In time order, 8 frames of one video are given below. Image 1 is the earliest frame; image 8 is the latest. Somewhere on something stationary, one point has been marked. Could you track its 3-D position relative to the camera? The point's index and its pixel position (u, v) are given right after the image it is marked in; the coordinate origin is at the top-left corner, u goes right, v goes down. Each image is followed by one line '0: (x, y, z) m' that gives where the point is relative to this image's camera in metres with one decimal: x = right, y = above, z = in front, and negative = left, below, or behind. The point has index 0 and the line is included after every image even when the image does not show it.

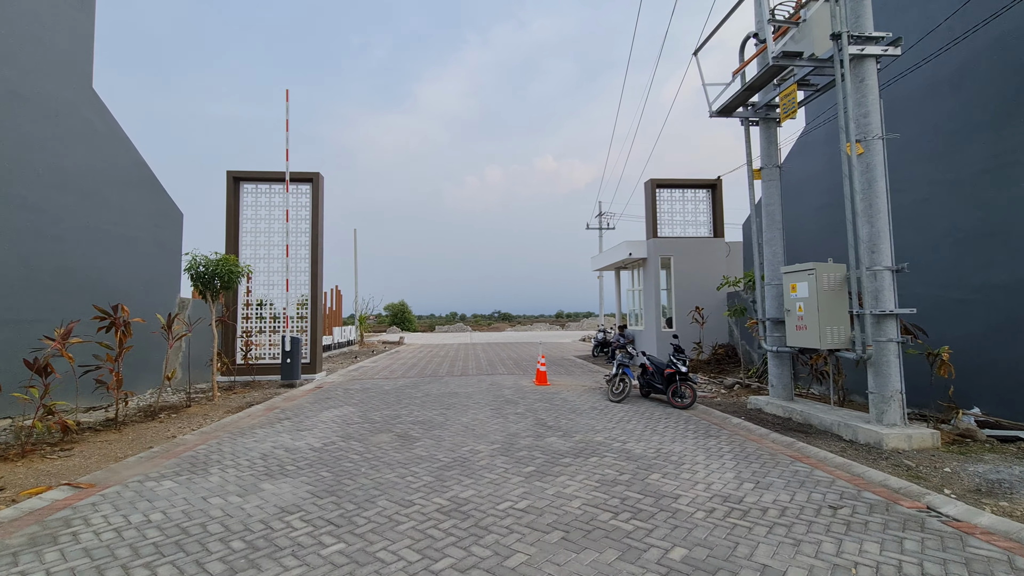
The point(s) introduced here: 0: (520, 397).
0: (+0.1, -2.0, +8.8) m
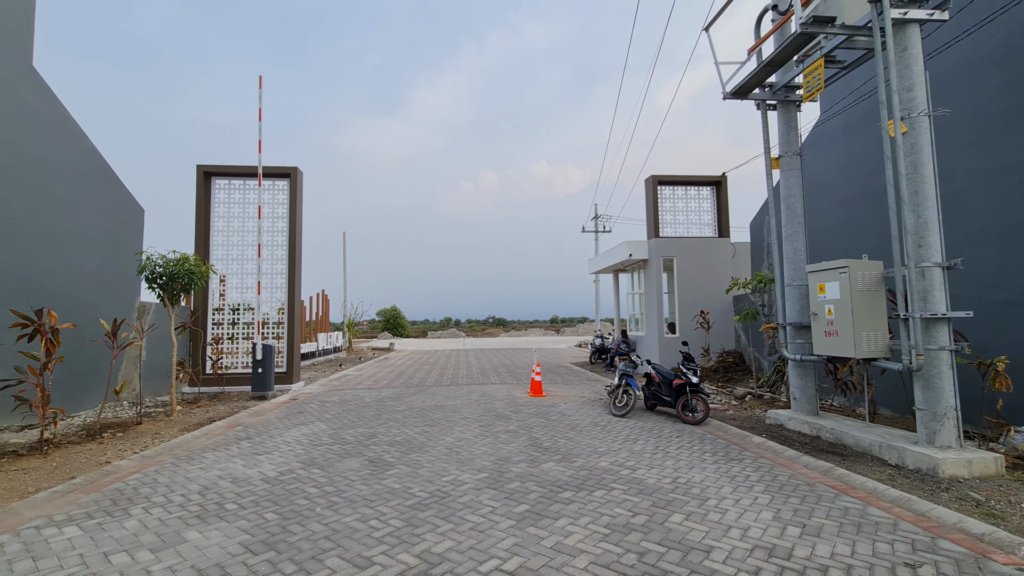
0: (0.0, -2.0, +7.9) m
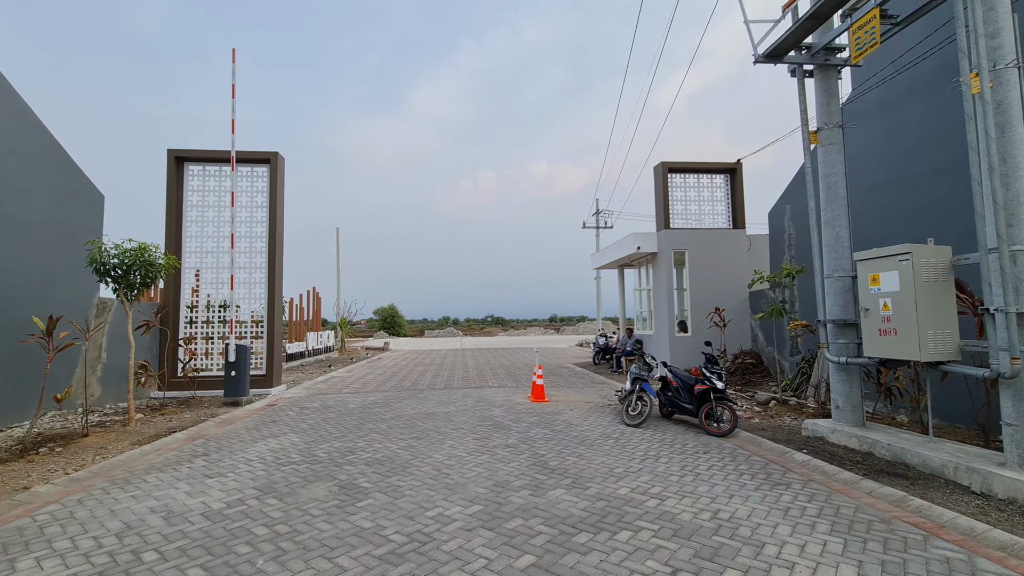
0: (0.0, -1.9, +7.0) m
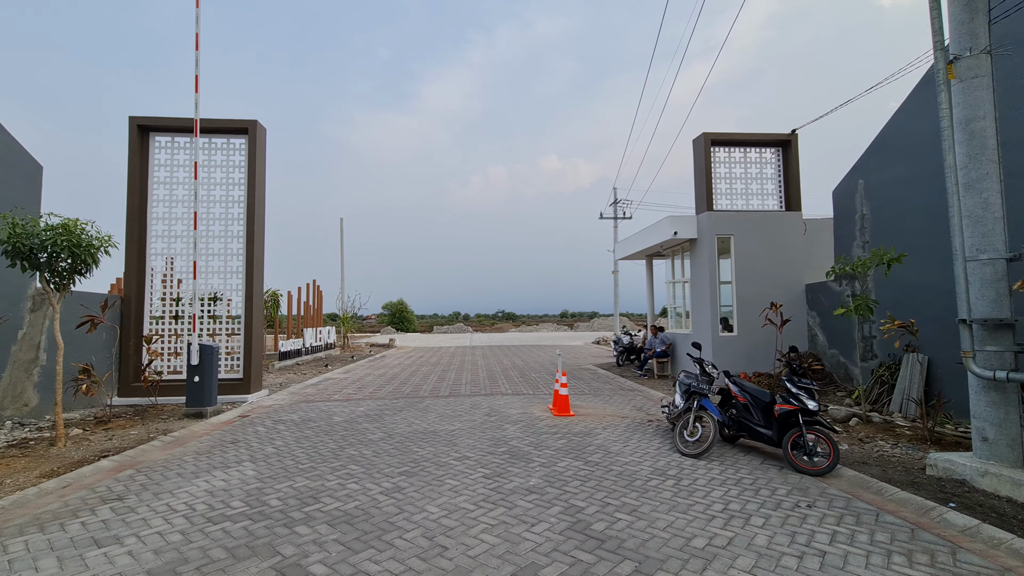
0: (+0.2, -1.8, +5.5) m
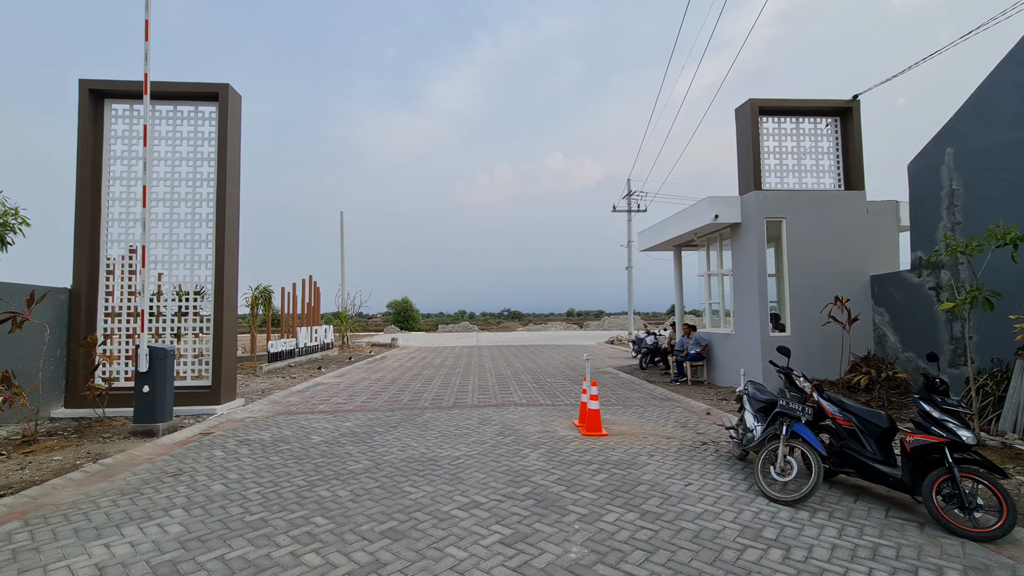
0: (+0.4, -1.6, +4.1) m
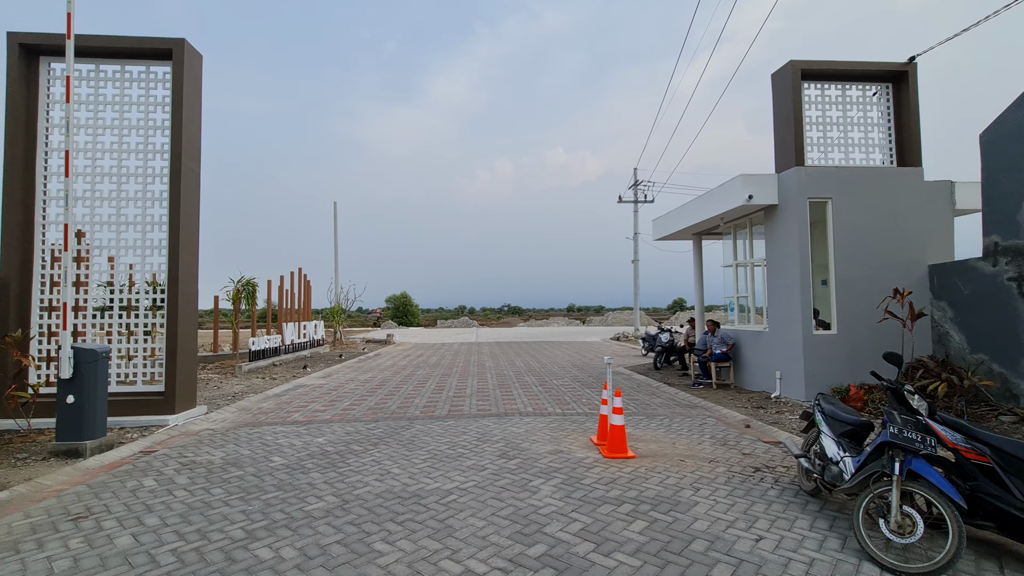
0: (+0.5, -1.5, +3.0) m
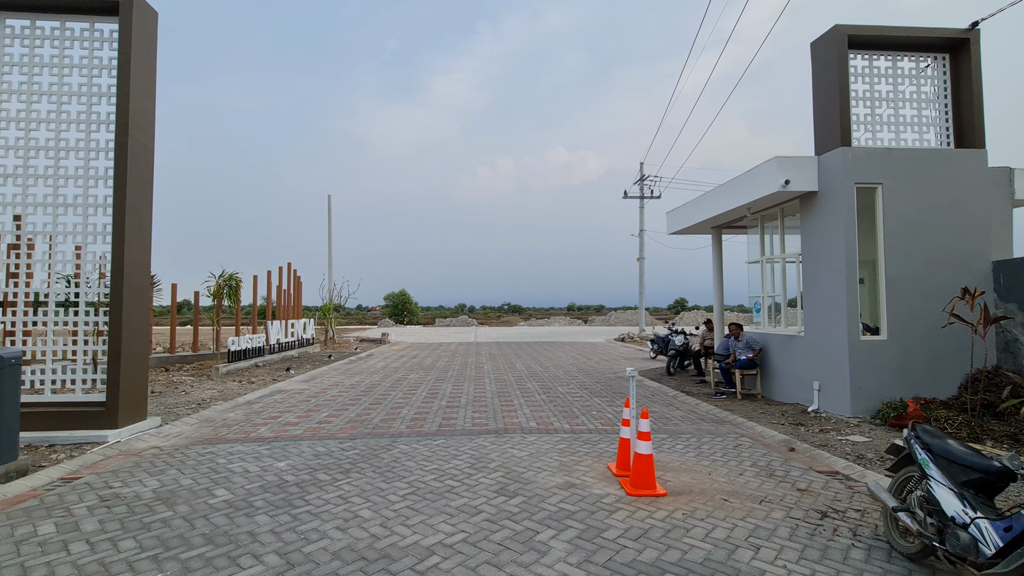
0: (+0.5, -1.5, +2.1) m
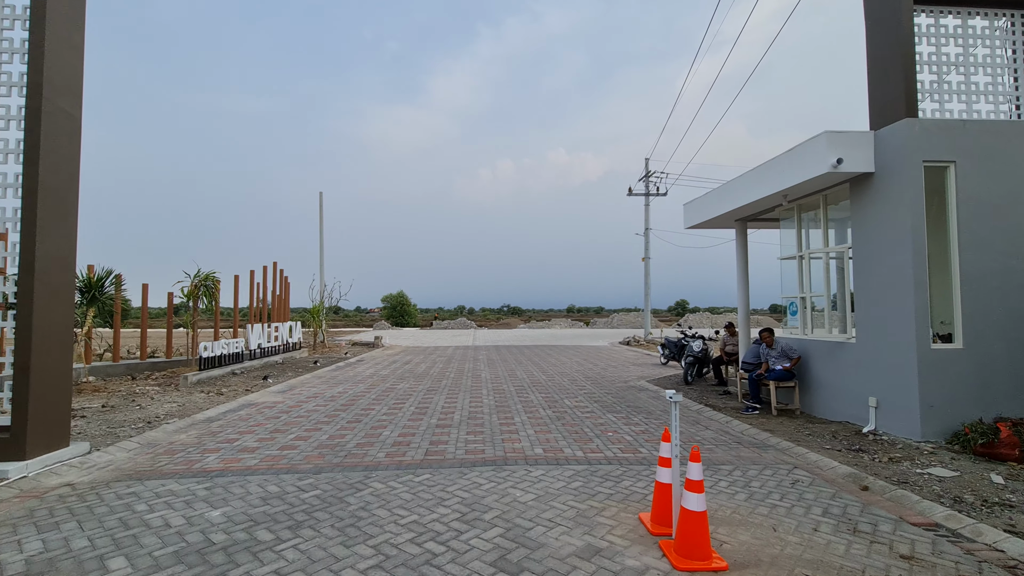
0: (+0.5, -1.5, +1.0) m
